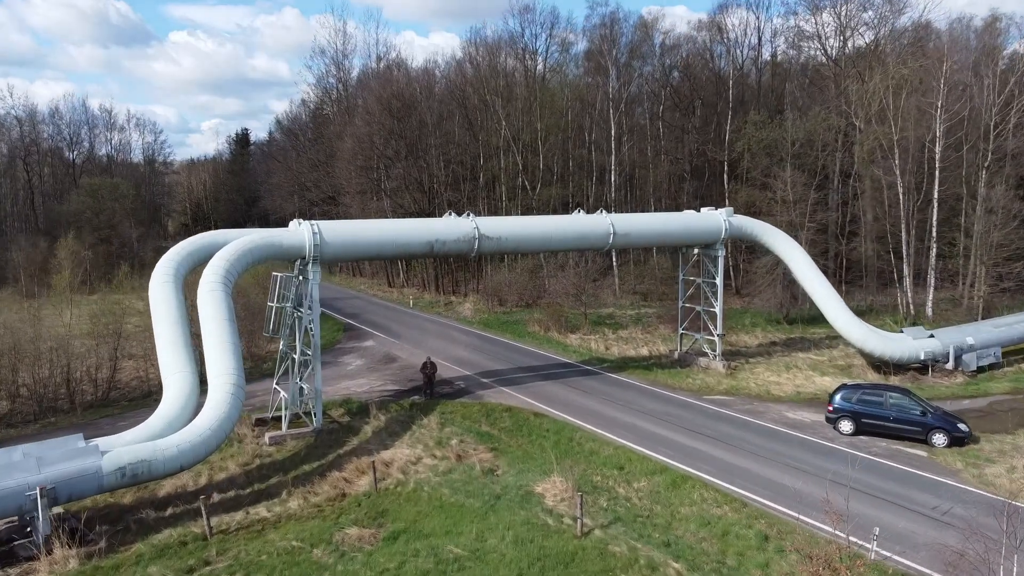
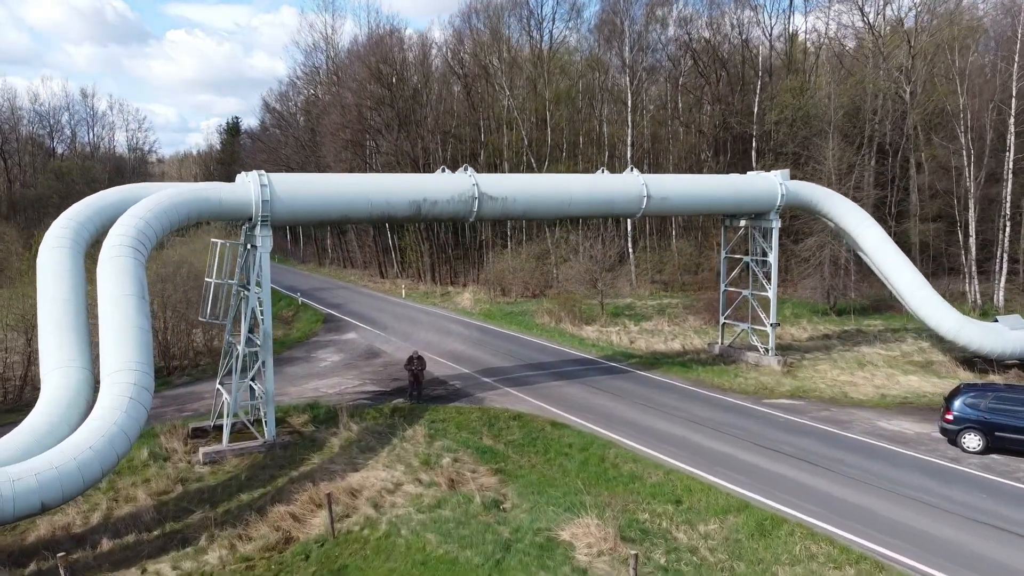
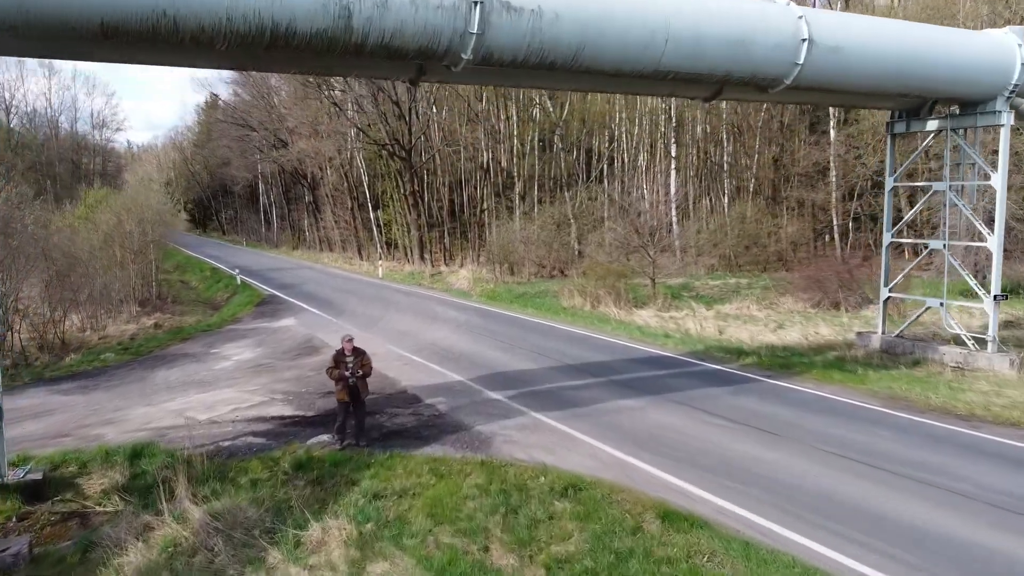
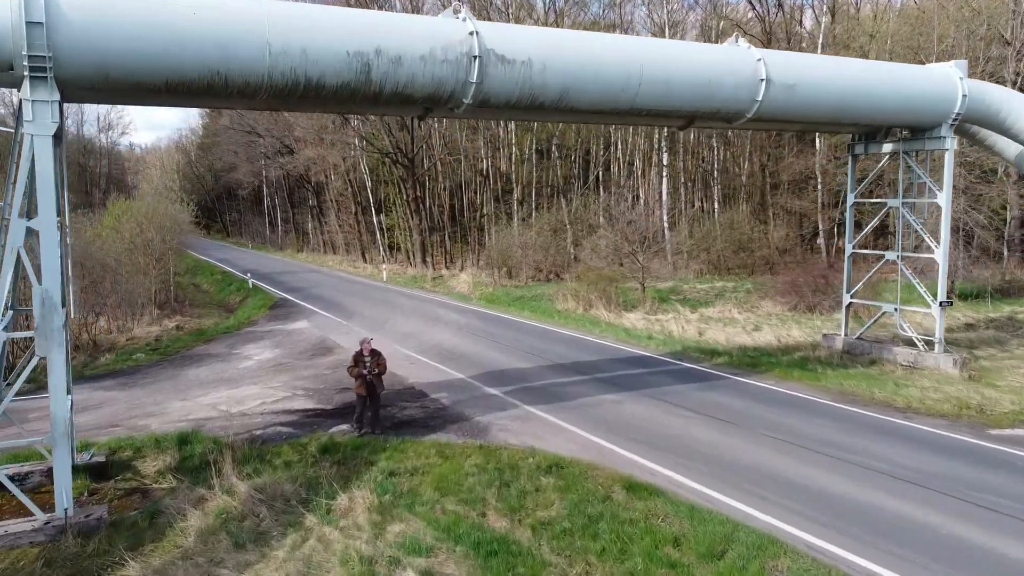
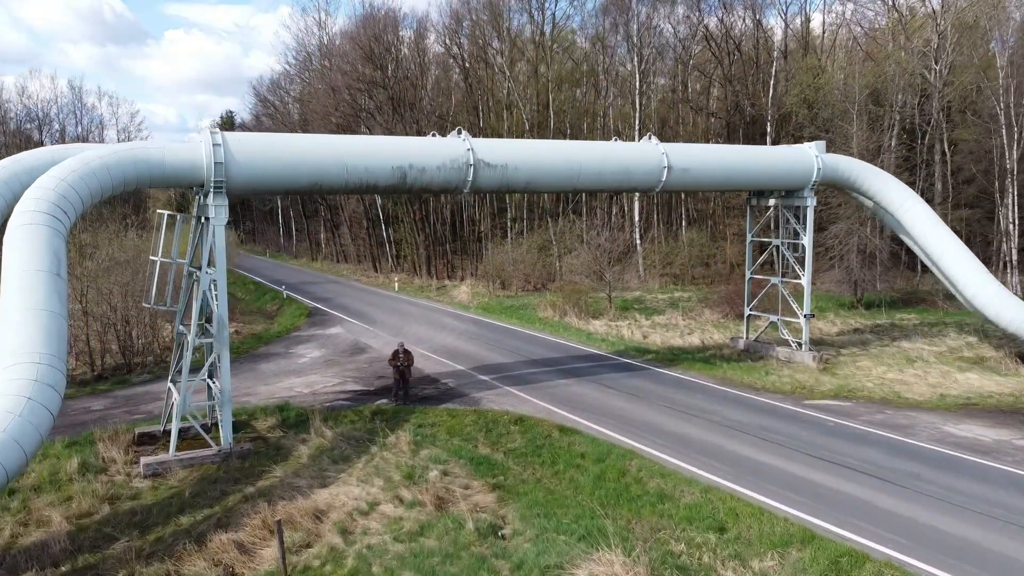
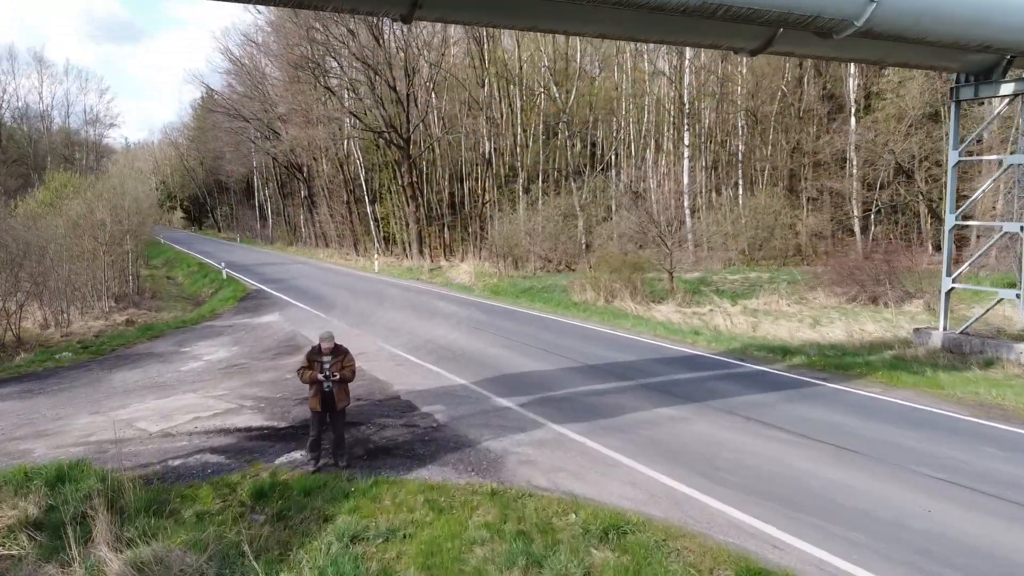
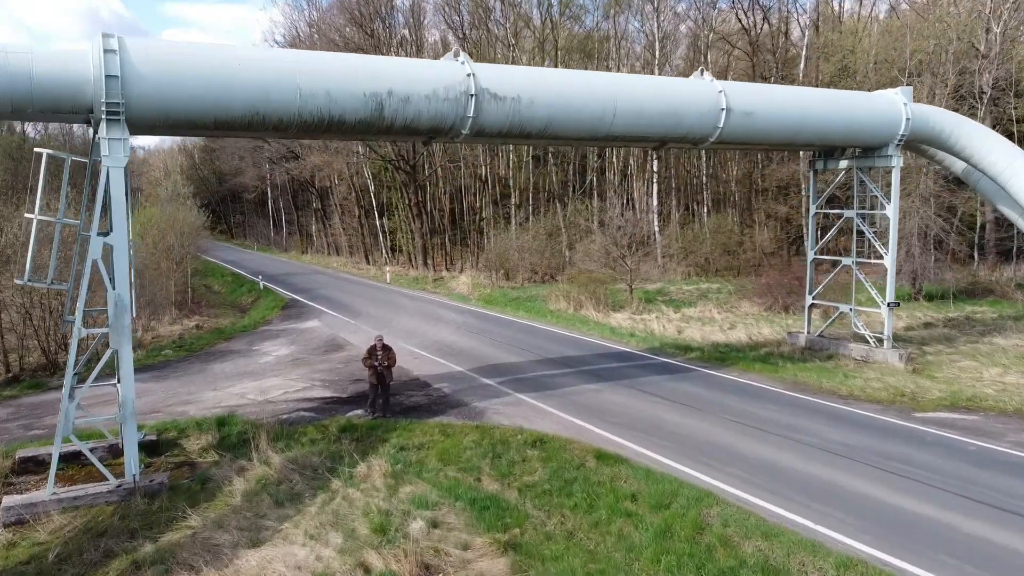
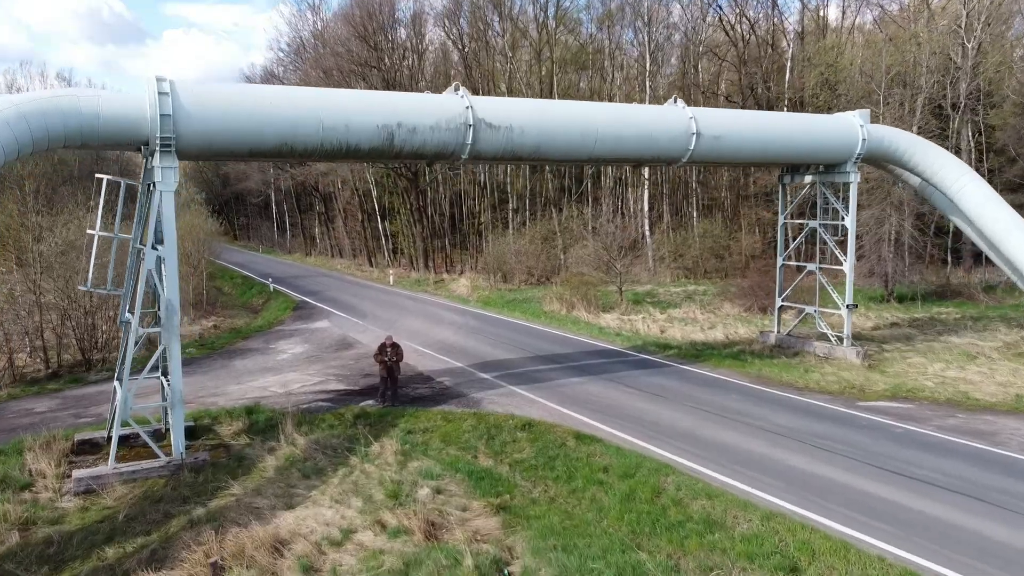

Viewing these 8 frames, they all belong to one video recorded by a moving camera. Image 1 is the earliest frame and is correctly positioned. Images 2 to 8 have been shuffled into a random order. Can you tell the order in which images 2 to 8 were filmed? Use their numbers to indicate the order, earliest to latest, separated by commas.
2, 5, 8, 7, 4, 3, 6
